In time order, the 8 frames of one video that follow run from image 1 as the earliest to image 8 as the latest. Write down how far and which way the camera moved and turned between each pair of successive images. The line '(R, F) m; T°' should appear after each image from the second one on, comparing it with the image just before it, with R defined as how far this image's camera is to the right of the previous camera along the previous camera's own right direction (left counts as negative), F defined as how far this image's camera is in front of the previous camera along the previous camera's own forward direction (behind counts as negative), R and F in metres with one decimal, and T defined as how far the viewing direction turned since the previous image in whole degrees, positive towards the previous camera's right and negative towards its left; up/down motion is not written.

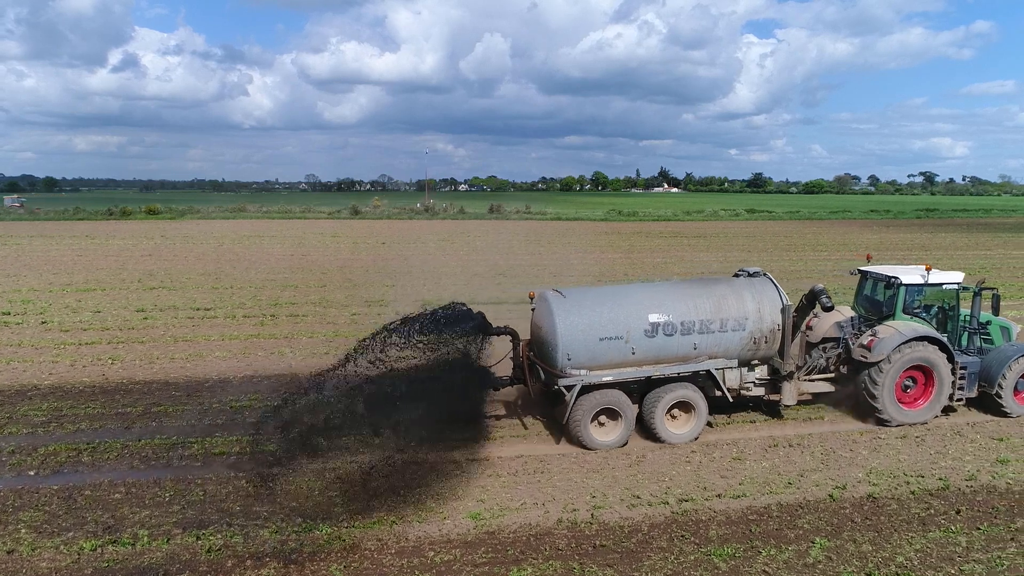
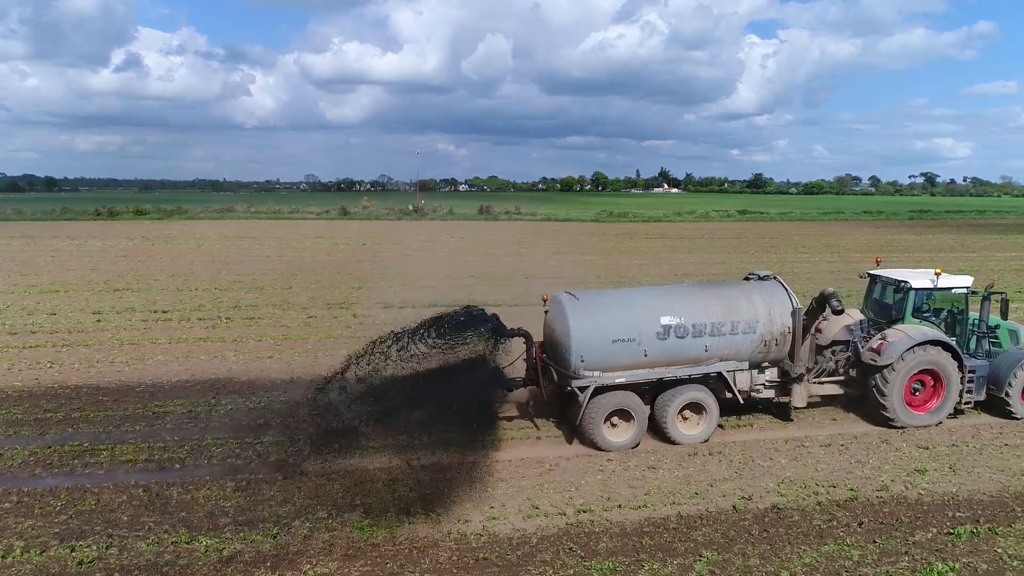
(-2.1, -0.2) m; 0°
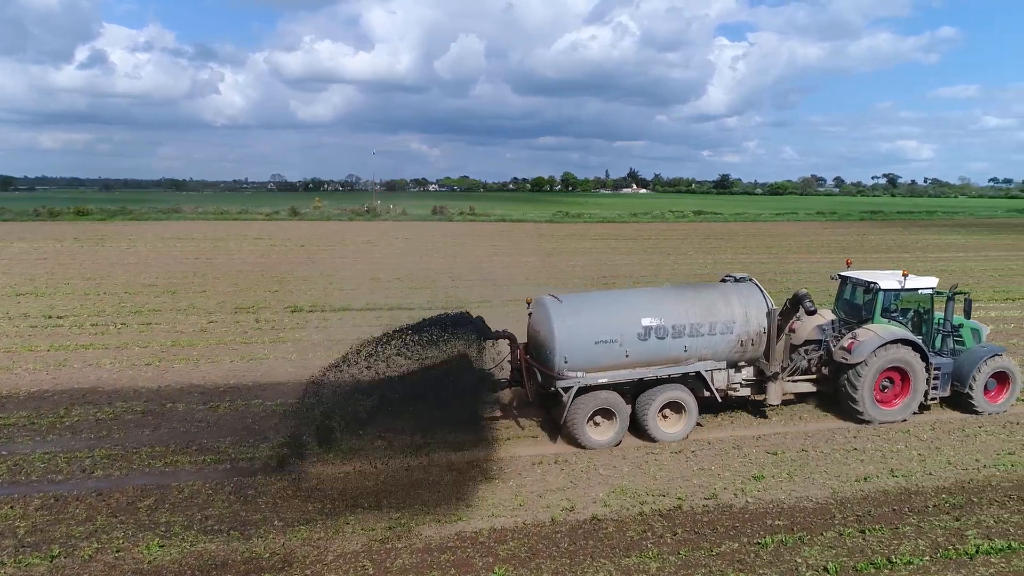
(+0.5, 0.0) m; +2°
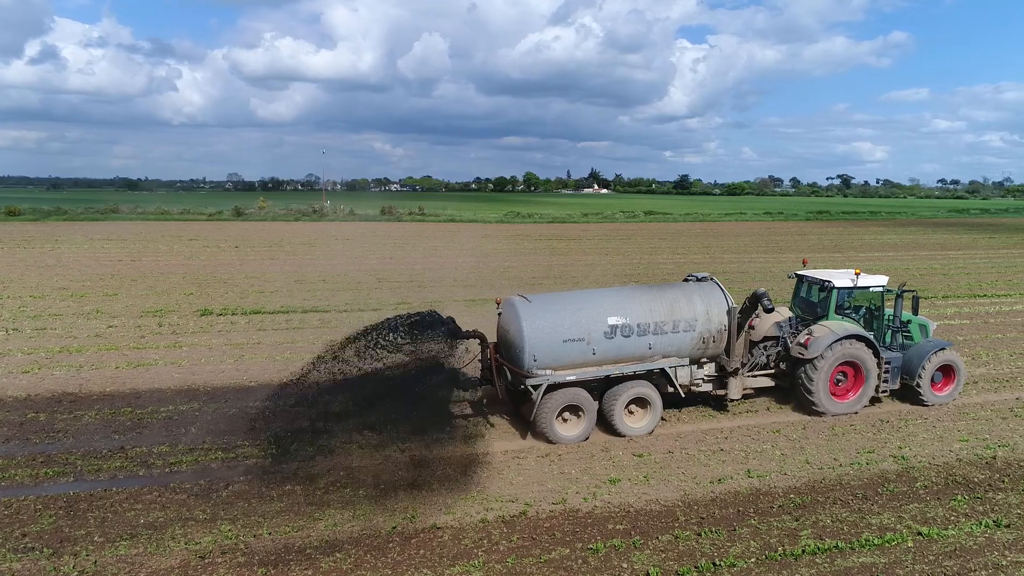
(+0.4, 0.0) m; +3°
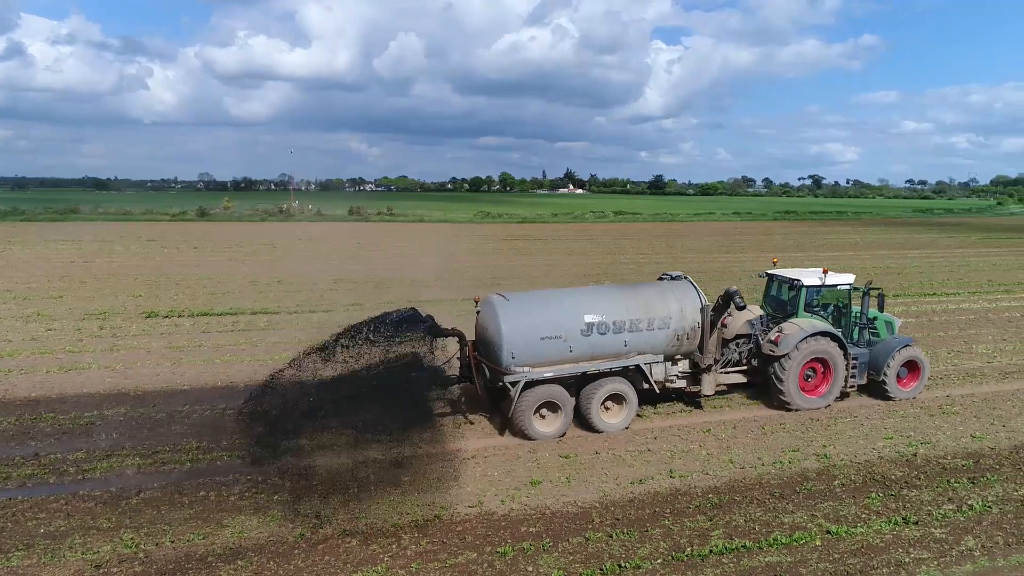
(+0.2, 0.0) m; +2°
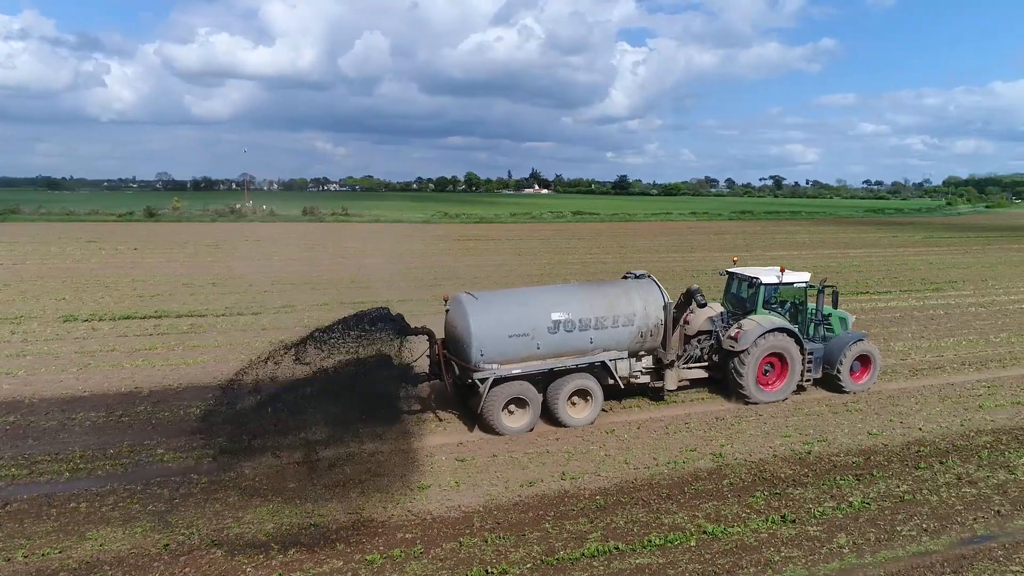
(+0.3, 0.0) m; +3°
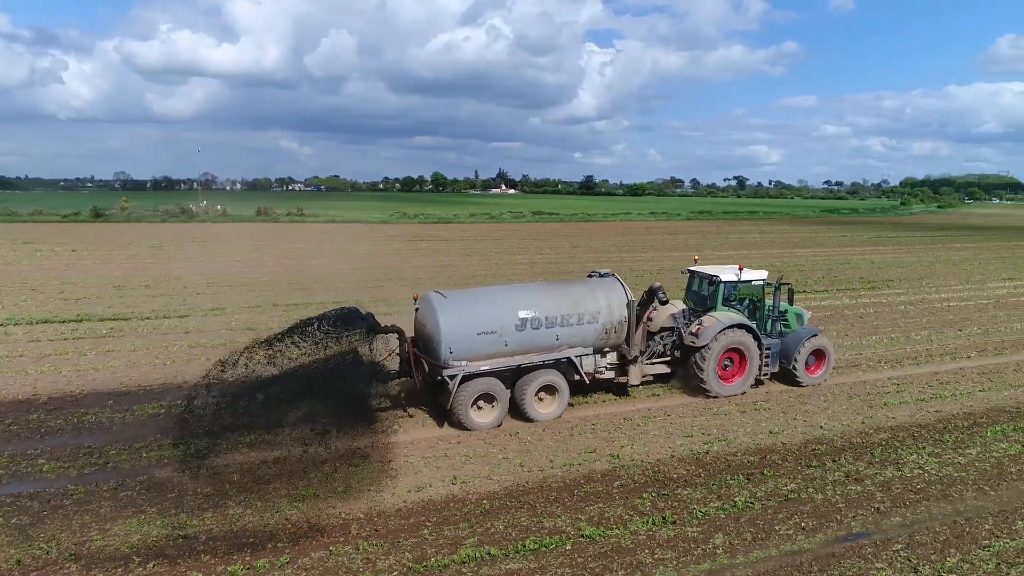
(+0.3, 0.0) m; +2°
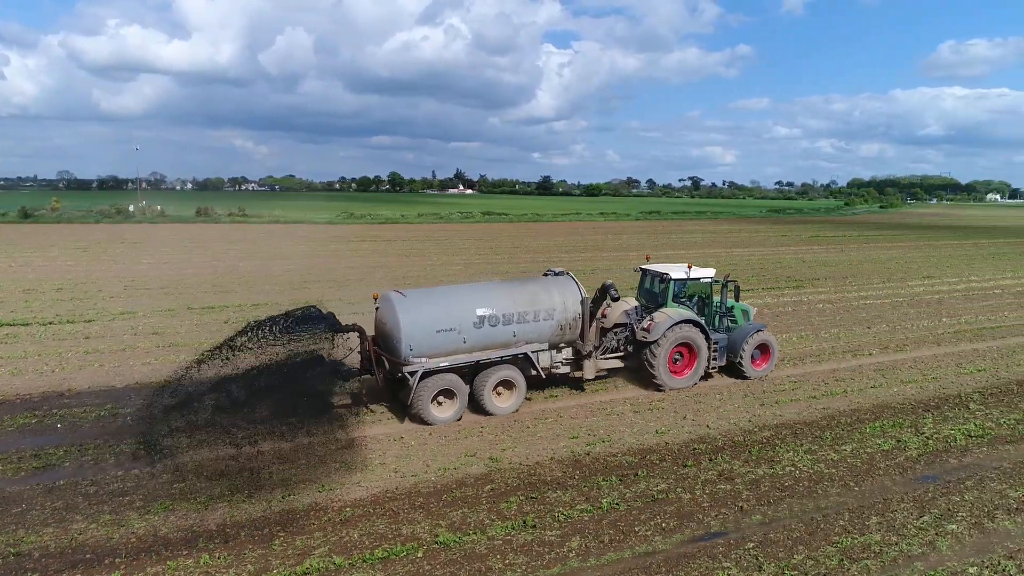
(+0.3, 0.0) m; +3°
